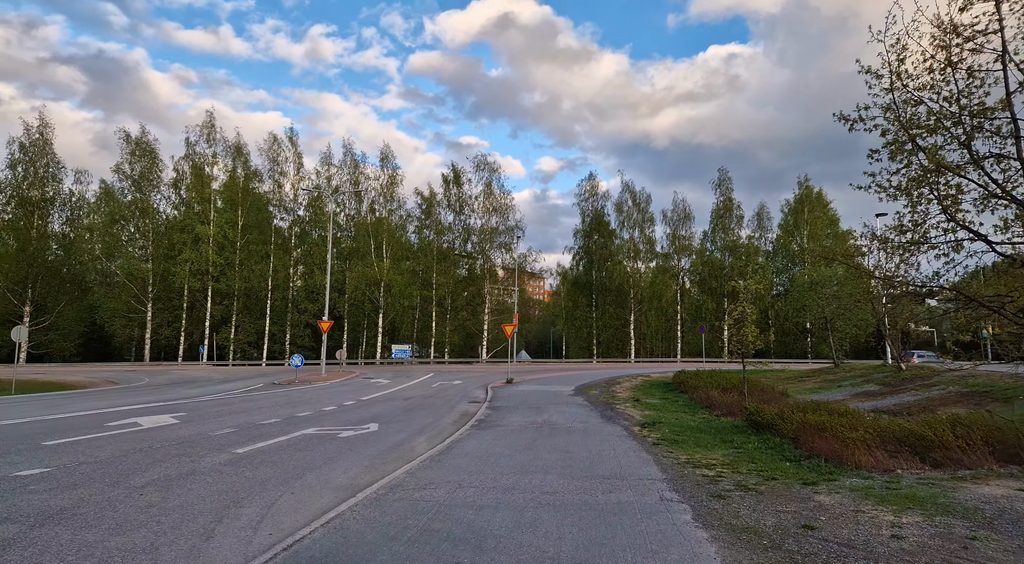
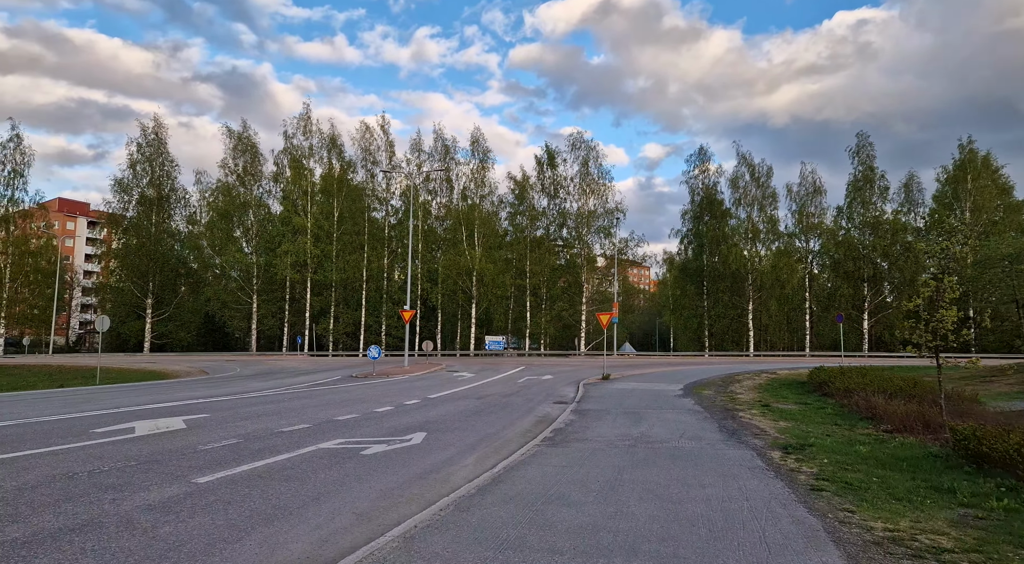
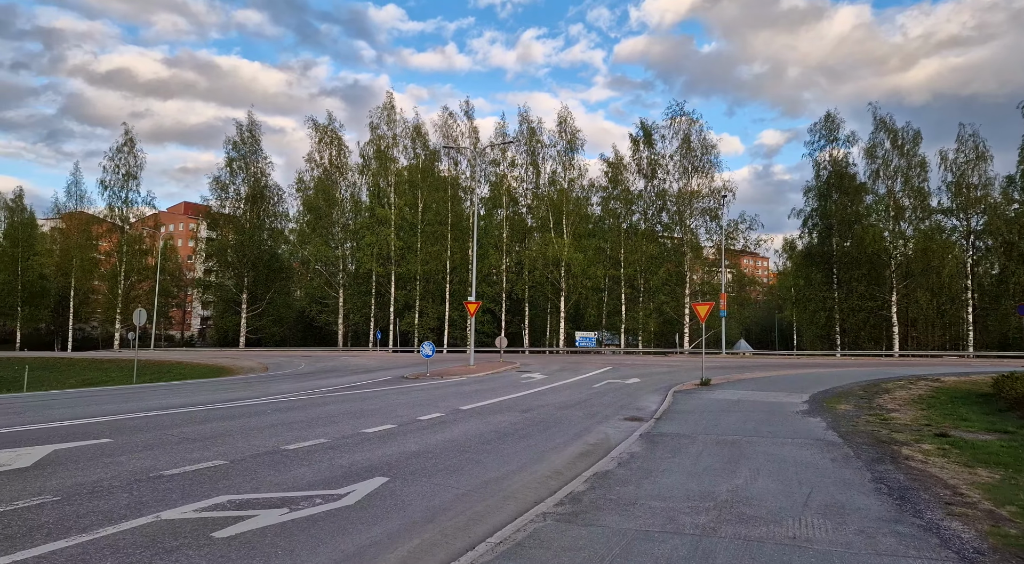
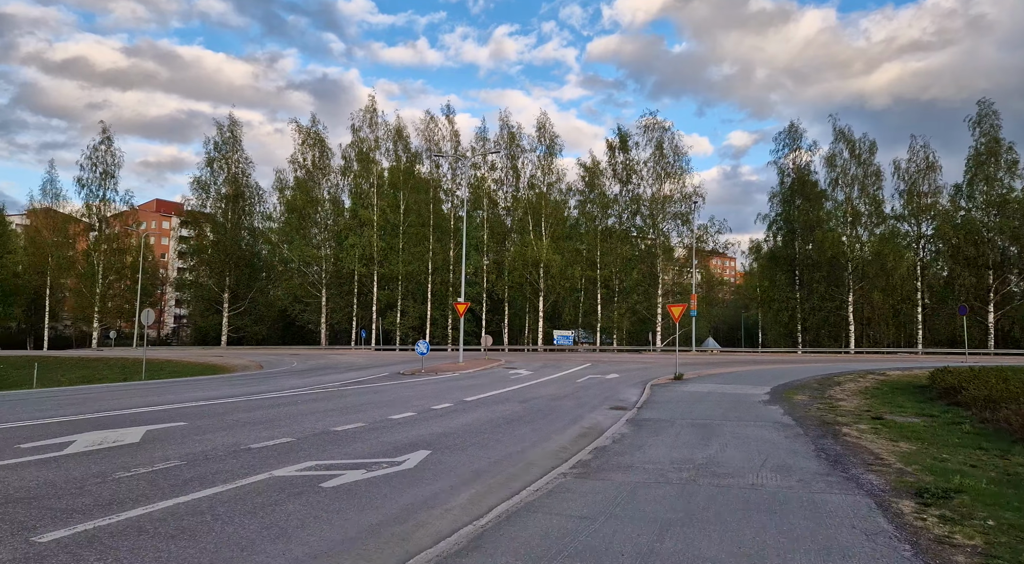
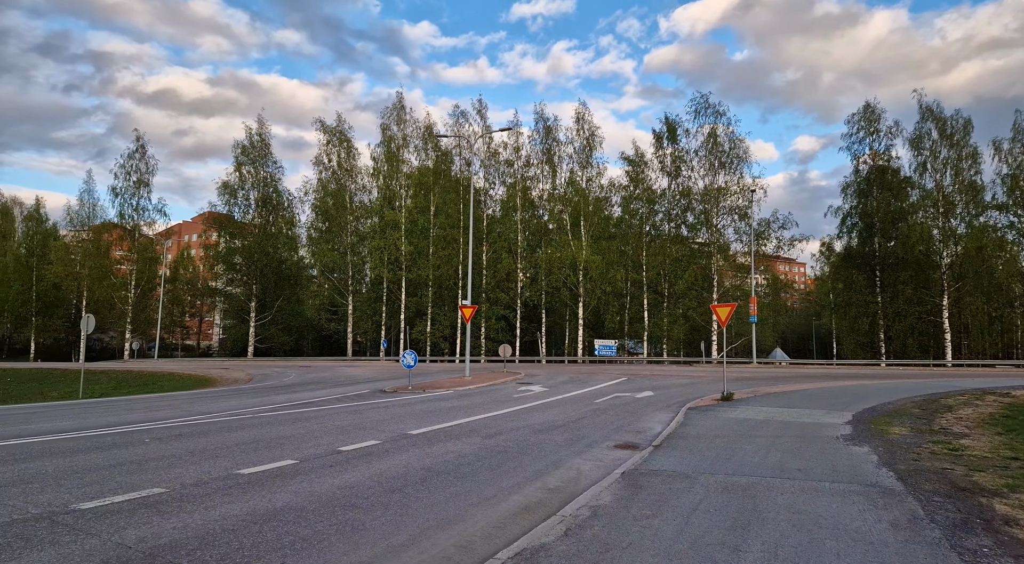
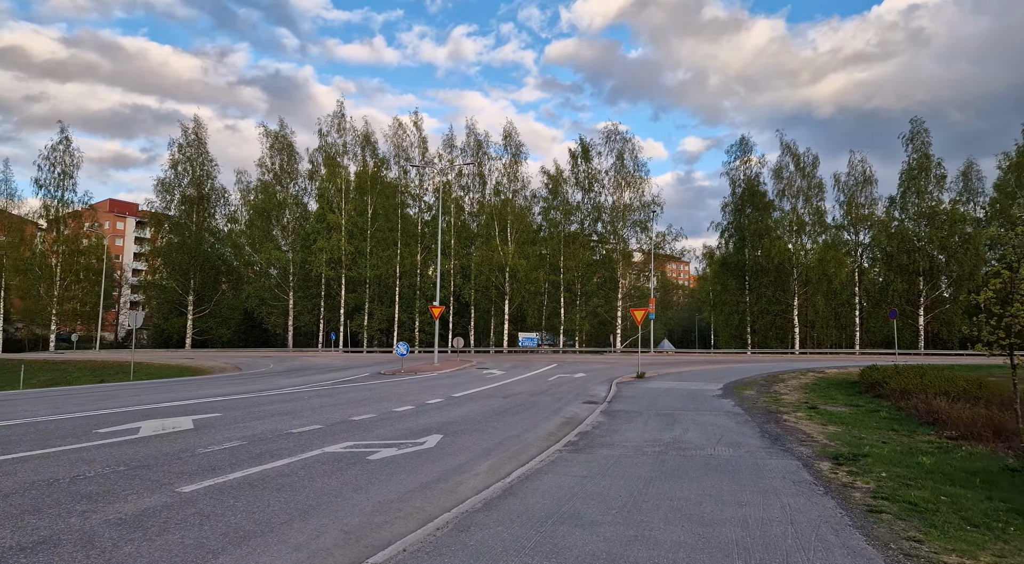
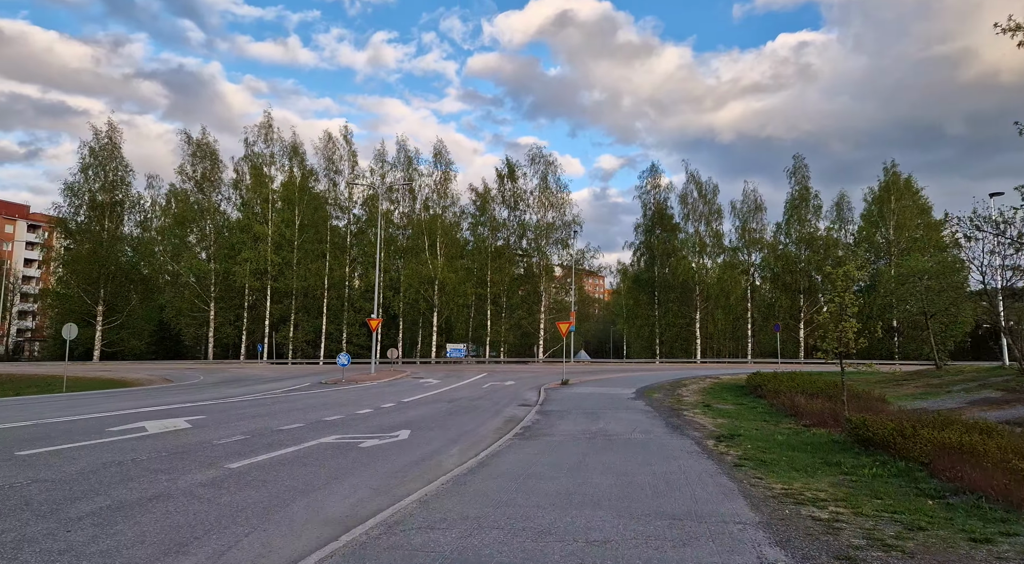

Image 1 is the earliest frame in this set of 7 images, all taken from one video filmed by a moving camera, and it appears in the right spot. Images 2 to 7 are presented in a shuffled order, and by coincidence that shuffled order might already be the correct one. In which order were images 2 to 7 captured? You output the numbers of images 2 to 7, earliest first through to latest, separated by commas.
7, 2, 6, 4, 3, 5
